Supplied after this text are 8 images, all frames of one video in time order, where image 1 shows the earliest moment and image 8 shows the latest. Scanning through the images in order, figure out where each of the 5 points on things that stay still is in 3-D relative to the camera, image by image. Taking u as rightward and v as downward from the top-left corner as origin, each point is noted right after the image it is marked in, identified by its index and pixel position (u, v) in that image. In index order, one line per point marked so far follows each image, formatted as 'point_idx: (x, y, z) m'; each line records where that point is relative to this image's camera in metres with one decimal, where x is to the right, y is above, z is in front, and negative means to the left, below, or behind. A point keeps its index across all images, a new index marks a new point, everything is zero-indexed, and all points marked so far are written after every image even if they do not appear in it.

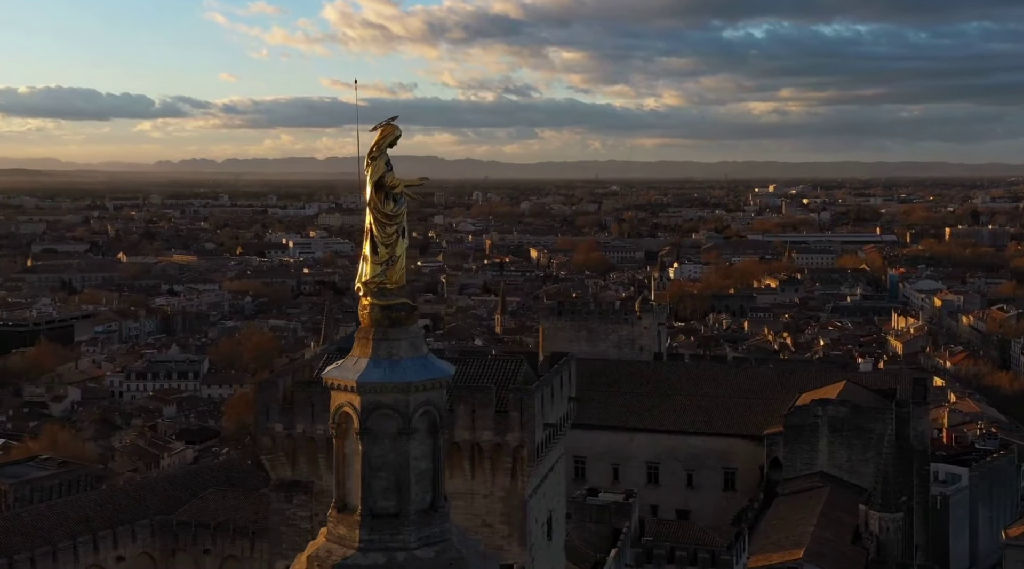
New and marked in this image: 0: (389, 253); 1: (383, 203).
0: (-1.5, +0.4, +15.1) m
1: (-1.5, +1.0, +15.0) m
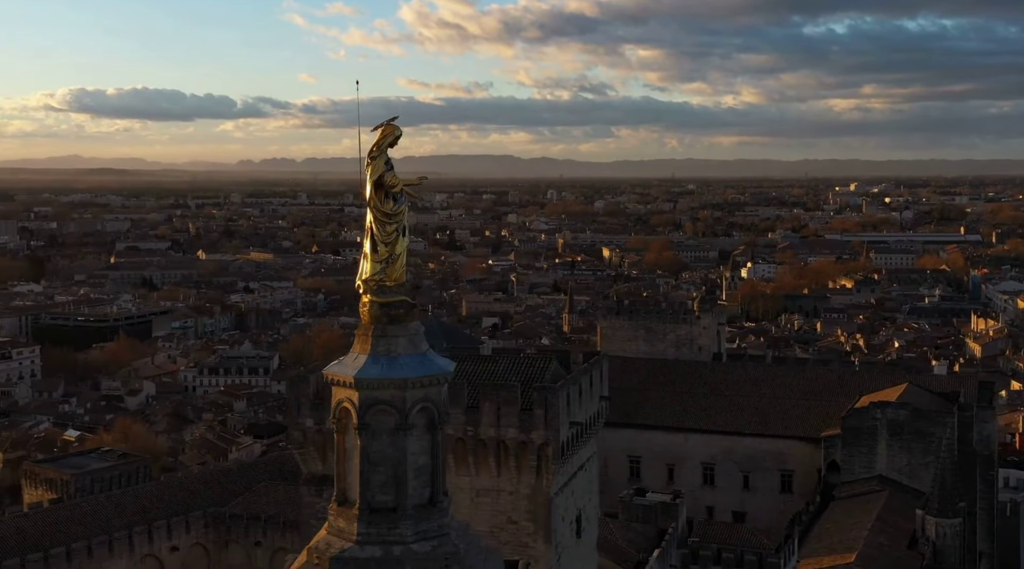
0: (-1.5, +0.4, +15.3) m
1: (-1.6, +1.0, +15.3) m
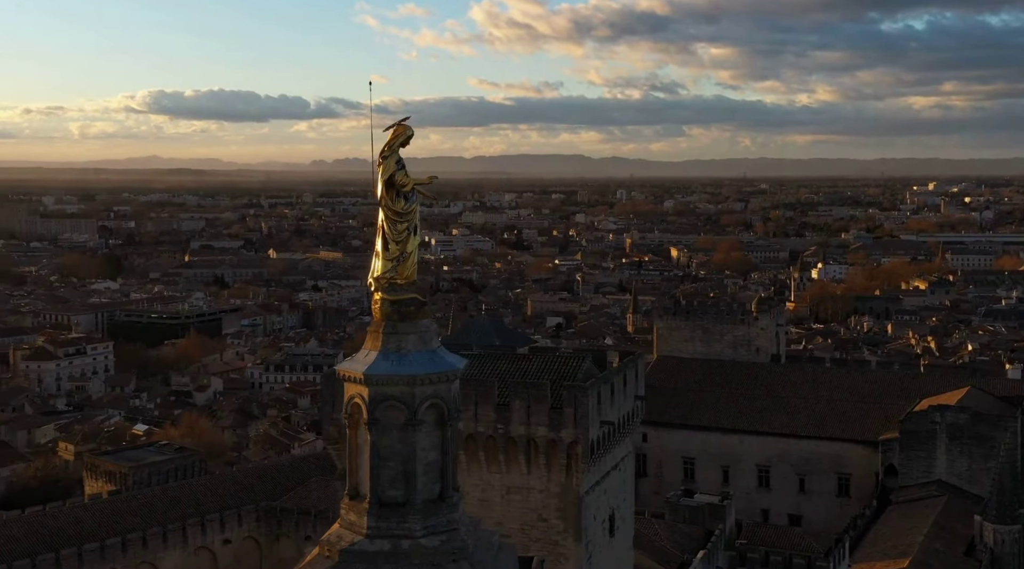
0: (-1.4, +0.4, +15.5) m
1: (-1.4, +1.0, +15.5) m
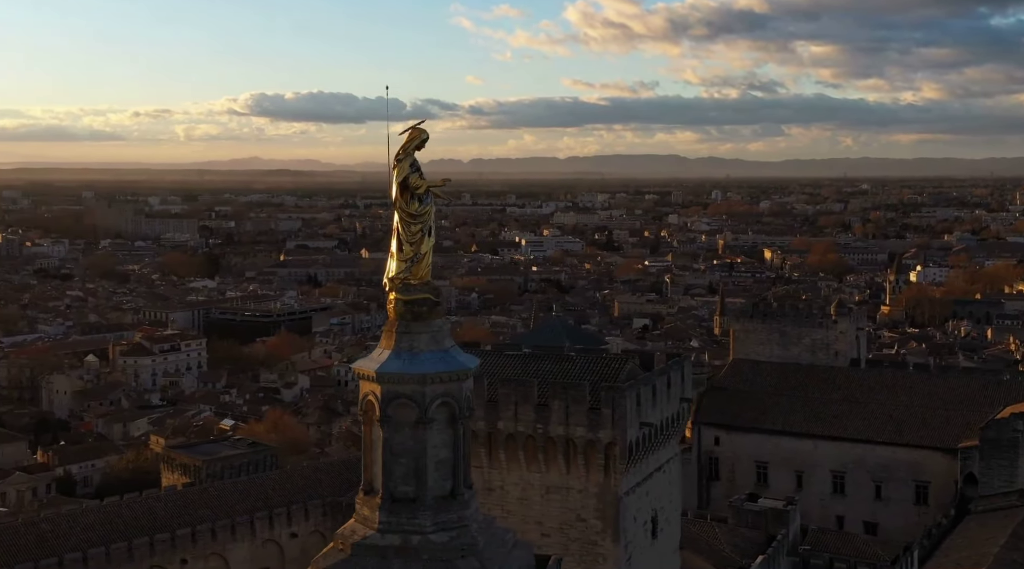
0: (-1.2, +0.5, +15.7) m
1: (-1.3, +1.0, +15.6) m
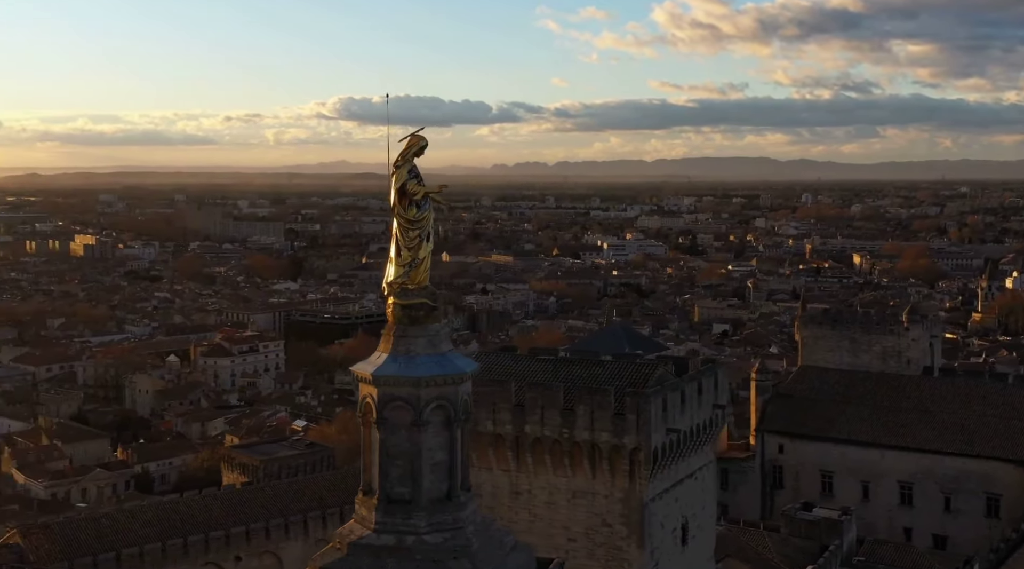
0: (-1.3, +0.4, +15.4) m
1: (-1.3, +1.0, +15.3) m
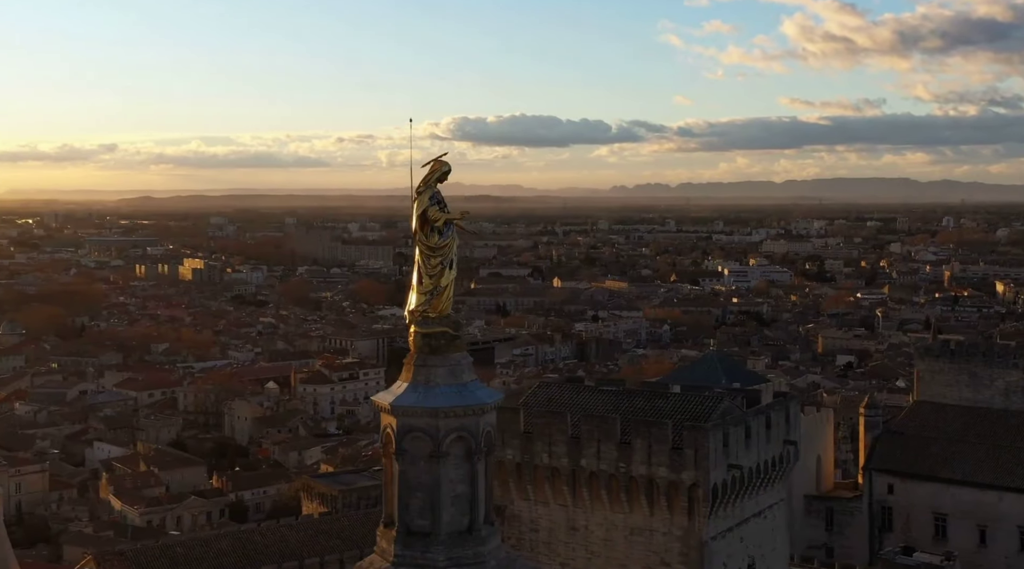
0: (-0.8, 0.0, +13.0) m
1: (-0.9, +0.5, +13.0) m
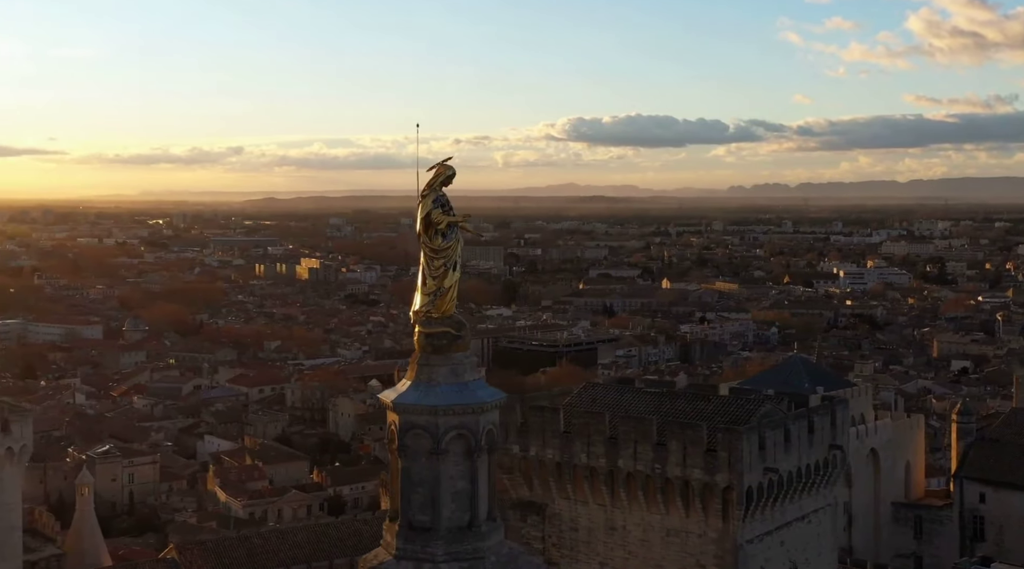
0: (-0.8, -0.1, +13.4) m
1: (-0.9, +0.5, +13.4) m
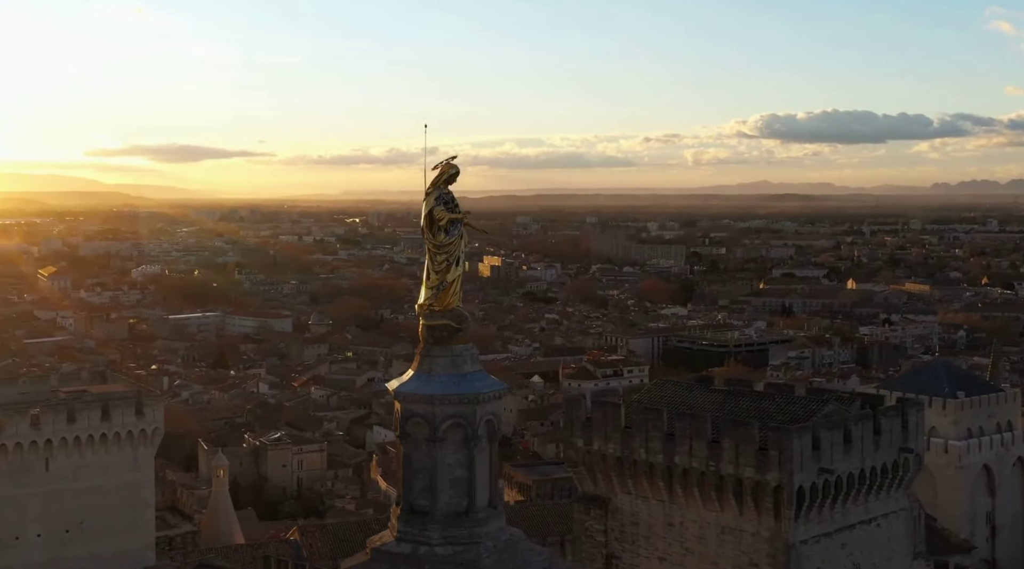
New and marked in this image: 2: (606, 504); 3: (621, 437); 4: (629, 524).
0: (-0.8, 0.0, +13.7) m
1: (-0.9, +0.6, +13.7) m
2: (+1.5, -3.4, +19.1) m
3: (+1.7, -2.3, +18.7) m
4: (+1.8, -3.6, +18.8) m
